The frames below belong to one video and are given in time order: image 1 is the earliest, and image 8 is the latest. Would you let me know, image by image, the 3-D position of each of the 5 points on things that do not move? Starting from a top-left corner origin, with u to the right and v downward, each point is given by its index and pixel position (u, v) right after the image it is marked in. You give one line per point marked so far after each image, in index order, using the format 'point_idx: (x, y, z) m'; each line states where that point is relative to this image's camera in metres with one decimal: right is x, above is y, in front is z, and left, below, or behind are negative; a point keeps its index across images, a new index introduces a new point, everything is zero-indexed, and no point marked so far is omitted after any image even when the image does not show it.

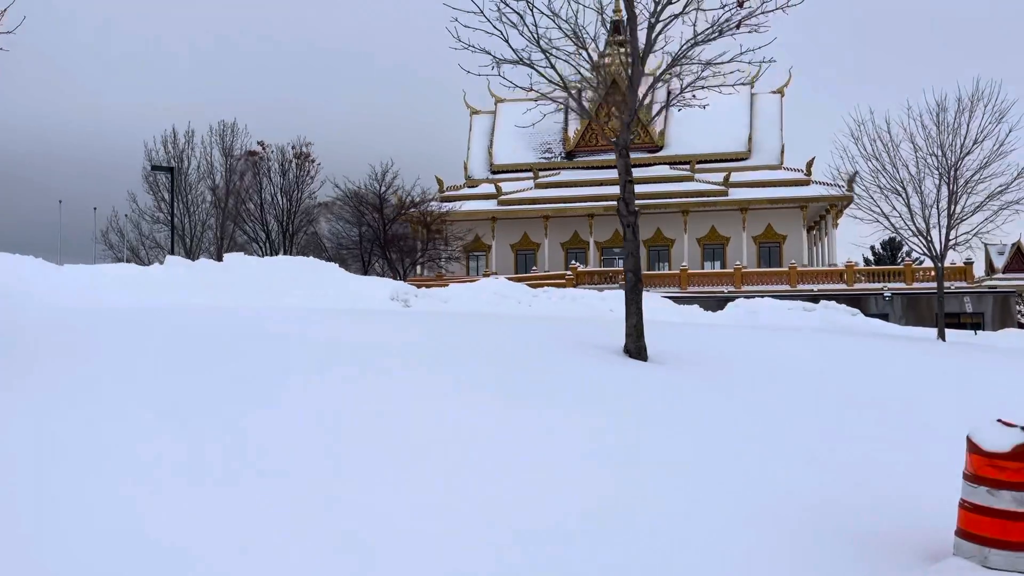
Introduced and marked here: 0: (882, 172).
0: (+6.5, +2.1, +15.9) m
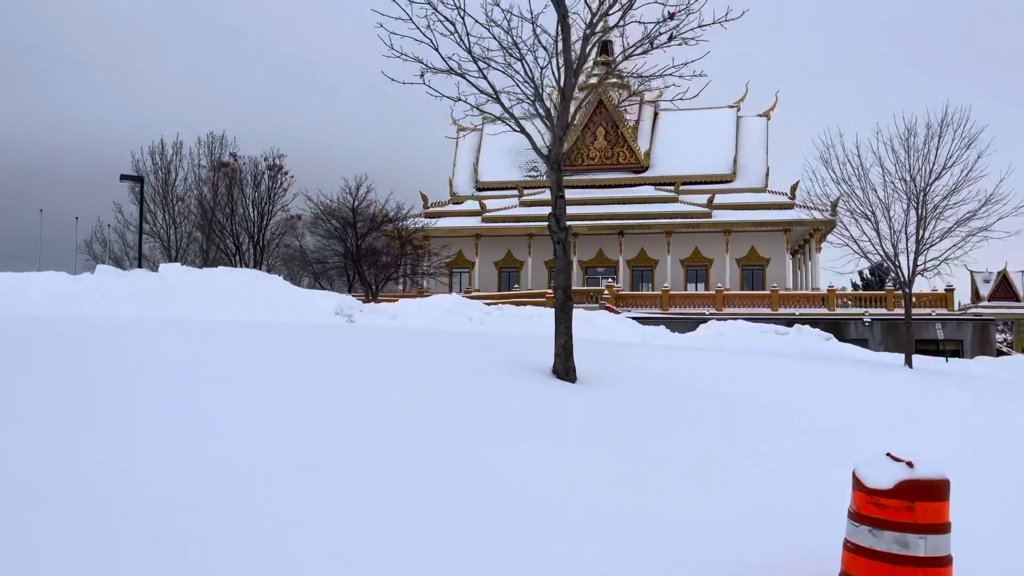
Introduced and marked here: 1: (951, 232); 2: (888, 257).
0: (+6.0, +1.6, +15.8) m
1: (+7.5, +1.0, +15.4) m
2: (+6.4, +0.5, +15.3) m
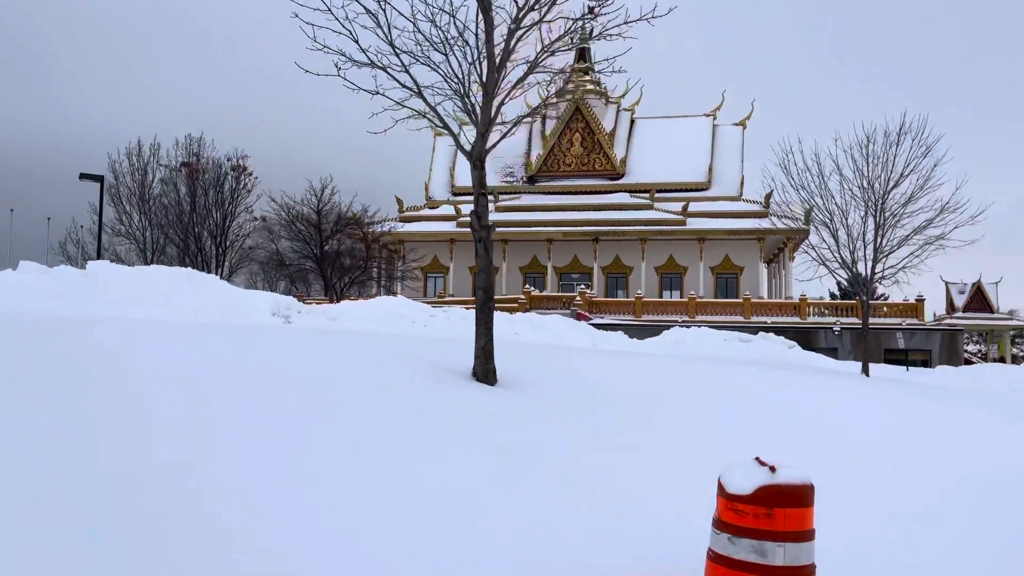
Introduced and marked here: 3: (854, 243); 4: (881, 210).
0: (+5.3, +1.5, +15.9) m
1: (+6.8, +0.8, +15.5) m
2: (+5.7, +0.4, +15.4) m
3: (+5.9, +0.8, +15.5) m
4: (+6.3, +1.3, +15.4) m
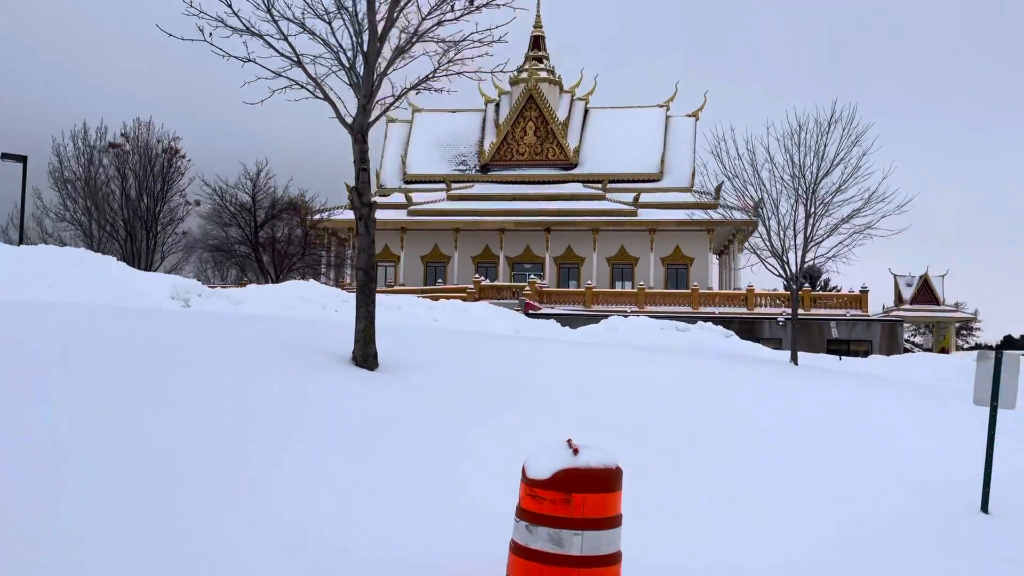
0: (+4.1, +1.7, +16.0) m
1: (+5.7, +1.0, +15.7) m
2: (+4.5, +0.6, +15.5) m
3: (+4.7, +0.9, +15.6) m
4: (+5.1, +1.5, +15.5) m
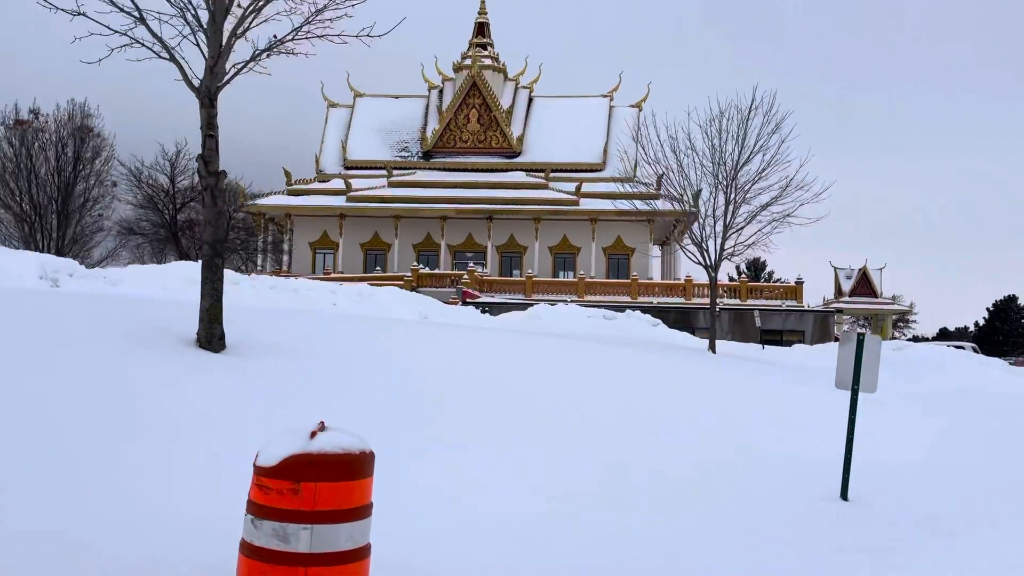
0: (+2.7, +1.9, +16.0) m
1: (+4.3, +1.2, +15.8) m
2: (+3.2, +0.8, +15.5) m
3: (+3.4, +1.2, +15.6) m
4: (+3.8, +1.7, +15.6) m
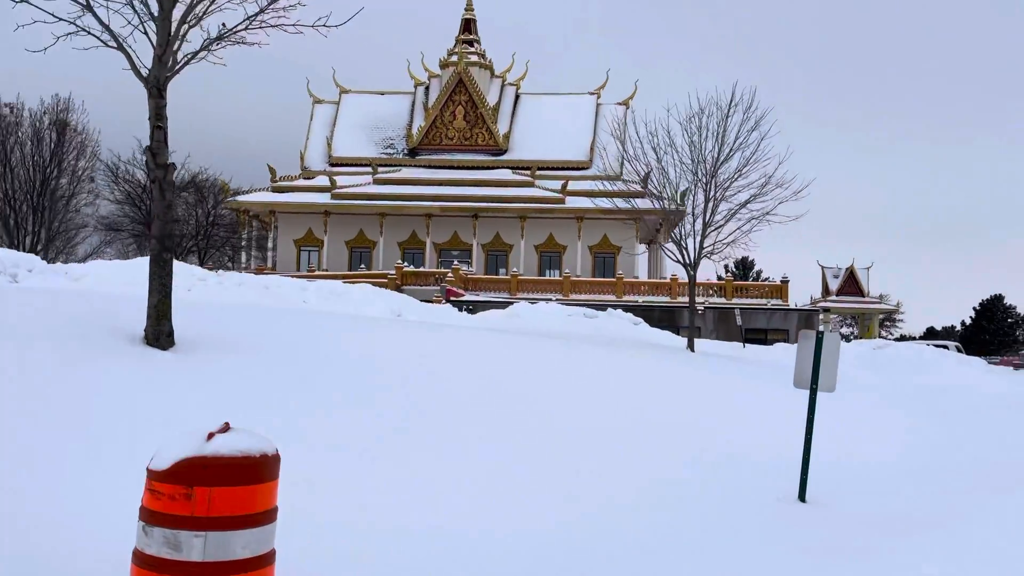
0: (+3.2, +1.7, +19.1) m
1: (+4.7, +1.0, +18.9) m
2: (+3.6, +0.6, +18.6) m
3: (+3.8, +0.9, +18.8) m
4: (+4.2, +1.5, +18.7) m
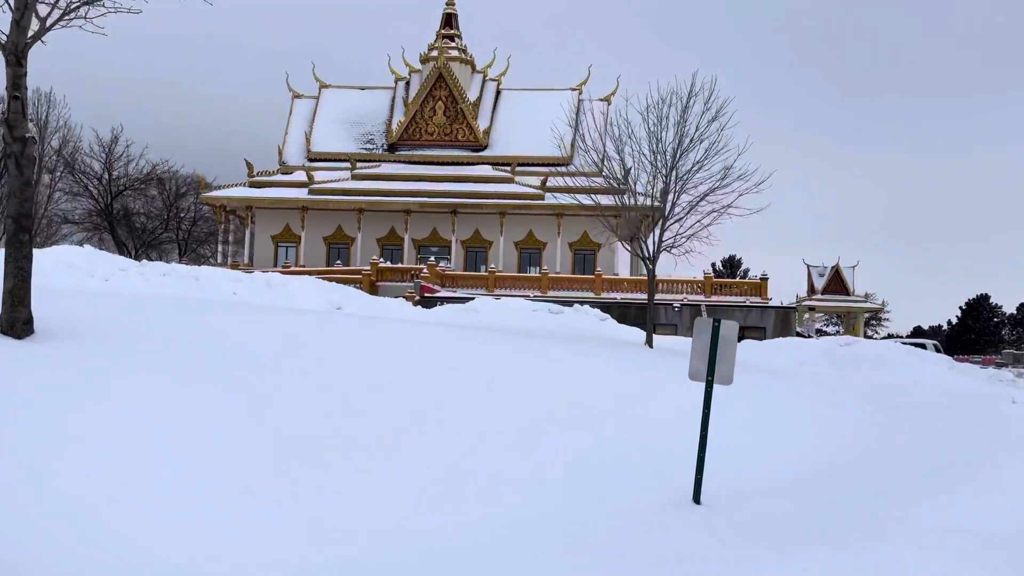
0: (+2.1, +1.8, +18.6) m
1: (+3.7, +1.1, +18.5) m
2: (+2.6, +0.7, +18.2) m
3: (+2.7, +1.1, +18.3) m
4: (+3.2, +1.6, +18.3) m
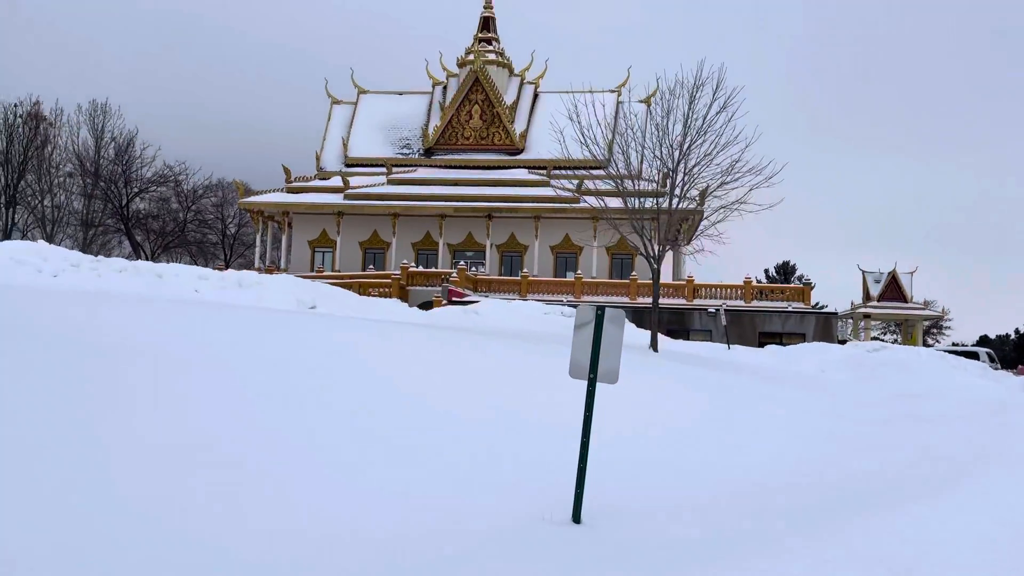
0: (+1.8, +1.9, +17.8) m
1: (+3.4, +1.1, +17.6) m
2: (+2.3, +0.7, +17.3) m
3: (+2.5, +1.1, +17.4) m
4: (+2.9, +1.7, +17.3) m
